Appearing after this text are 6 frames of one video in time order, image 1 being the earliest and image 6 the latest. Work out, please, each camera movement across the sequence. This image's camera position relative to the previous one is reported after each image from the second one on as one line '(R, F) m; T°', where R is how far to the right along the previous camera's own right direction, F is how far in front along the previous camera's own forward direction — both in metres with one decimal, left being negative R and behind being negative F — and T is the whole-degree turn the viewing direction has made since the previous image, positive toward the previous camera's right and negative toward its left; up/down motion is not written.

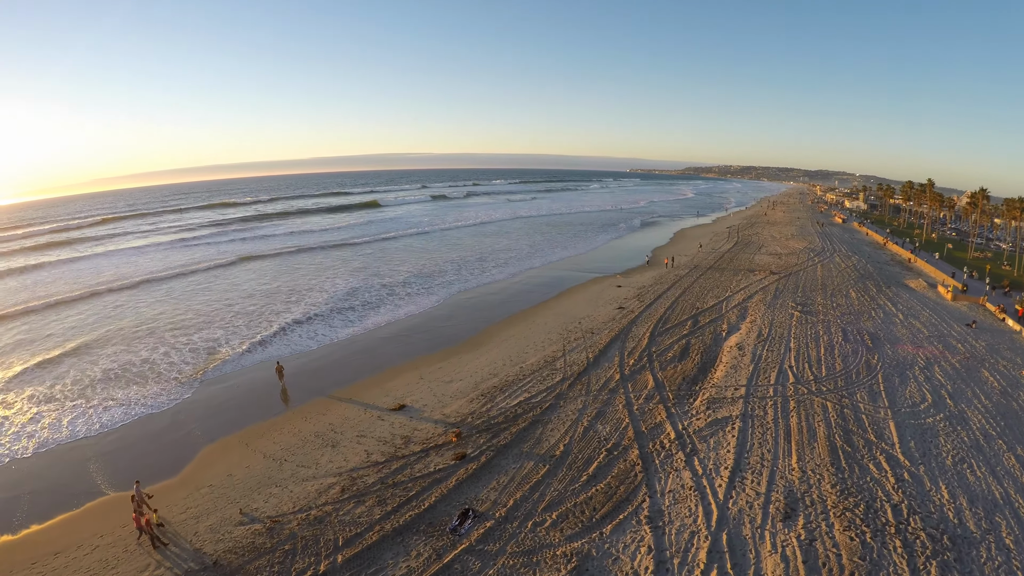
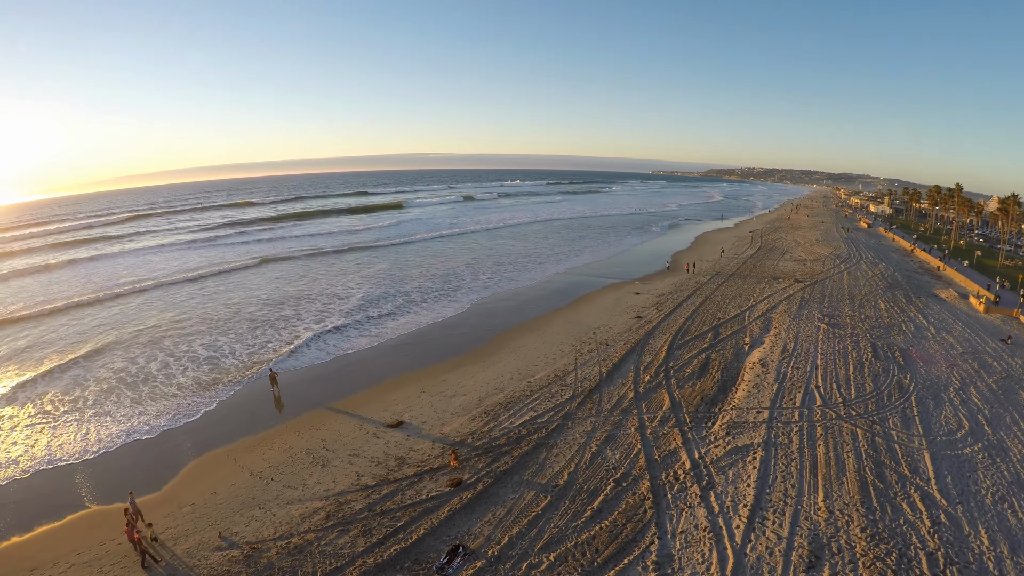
(+0.2, +0.6) m; -2°
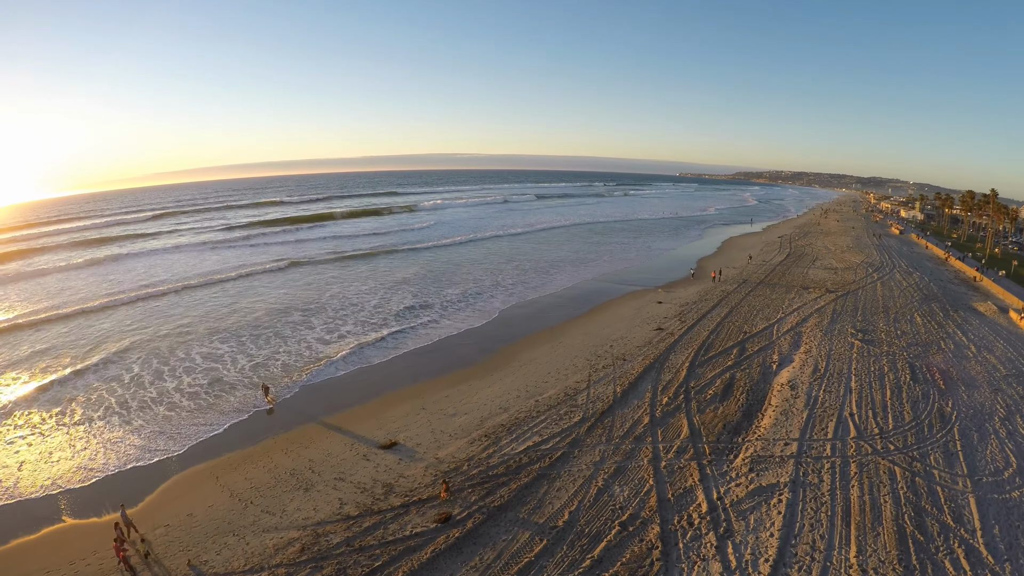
(+0.3, +0.7) m; -3°
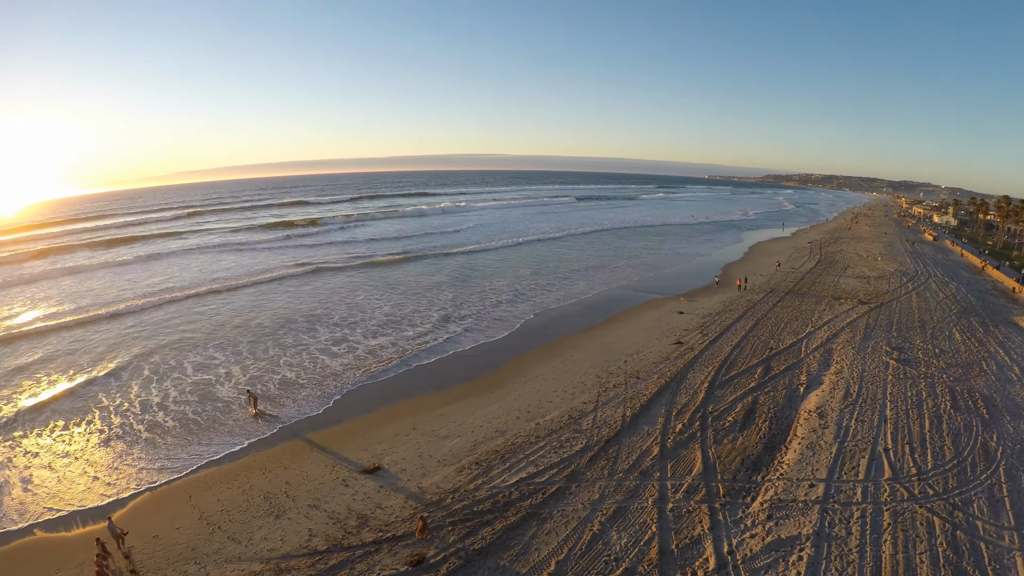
(+0.5, +0.6) m; -3°
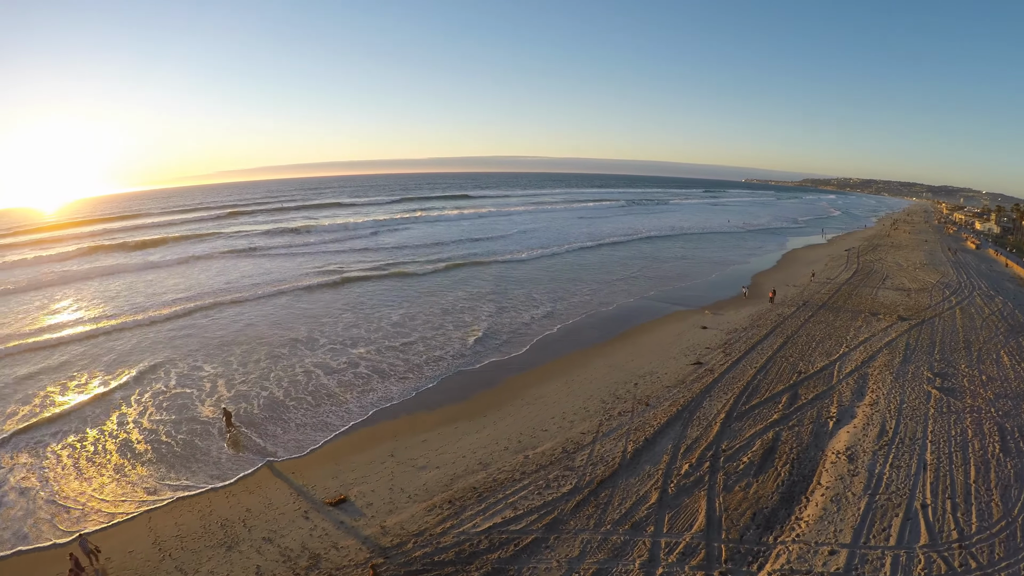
(+0.9, +0.6) m; -5°
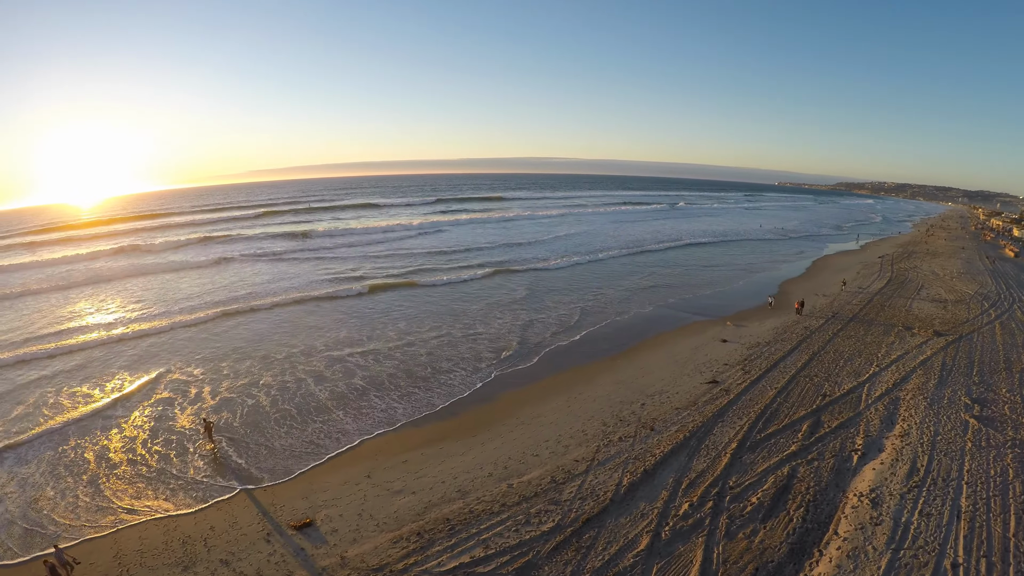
(+0.8, +0.5) m; -4°
